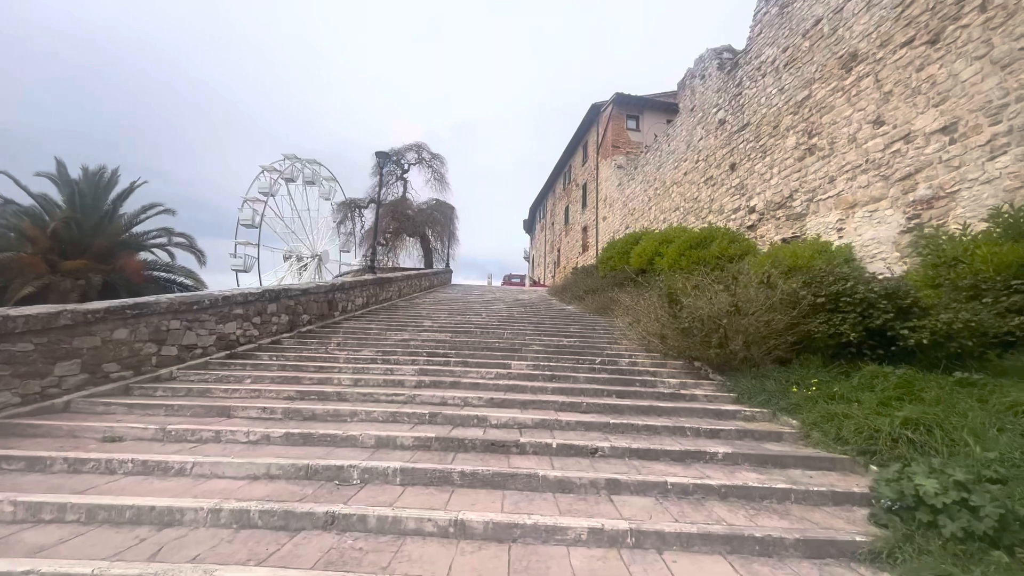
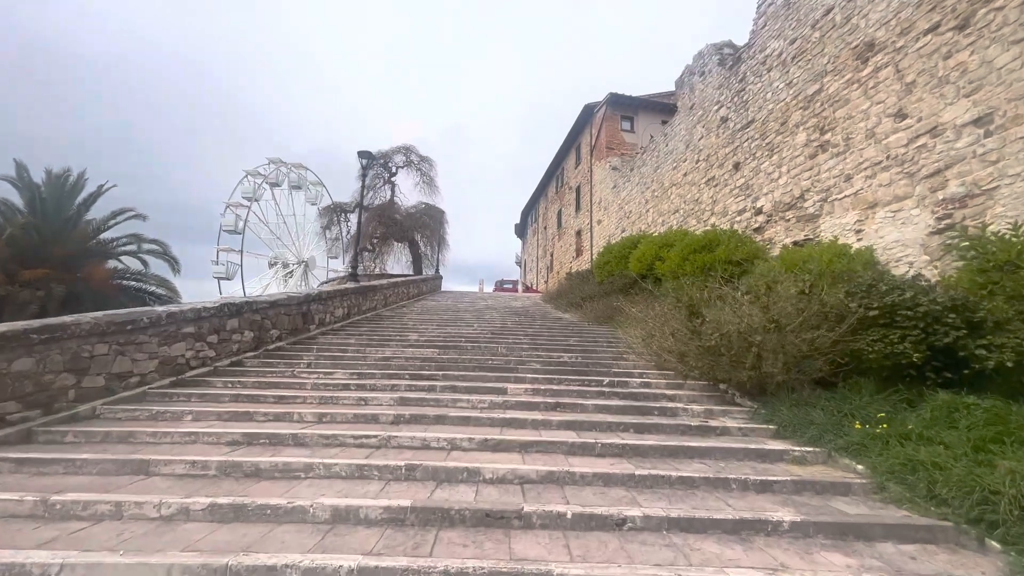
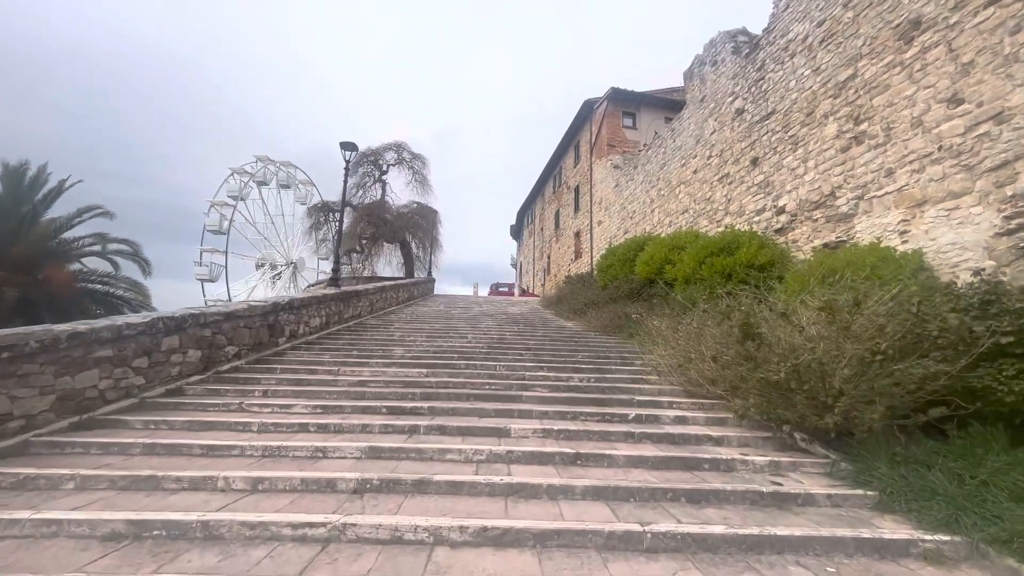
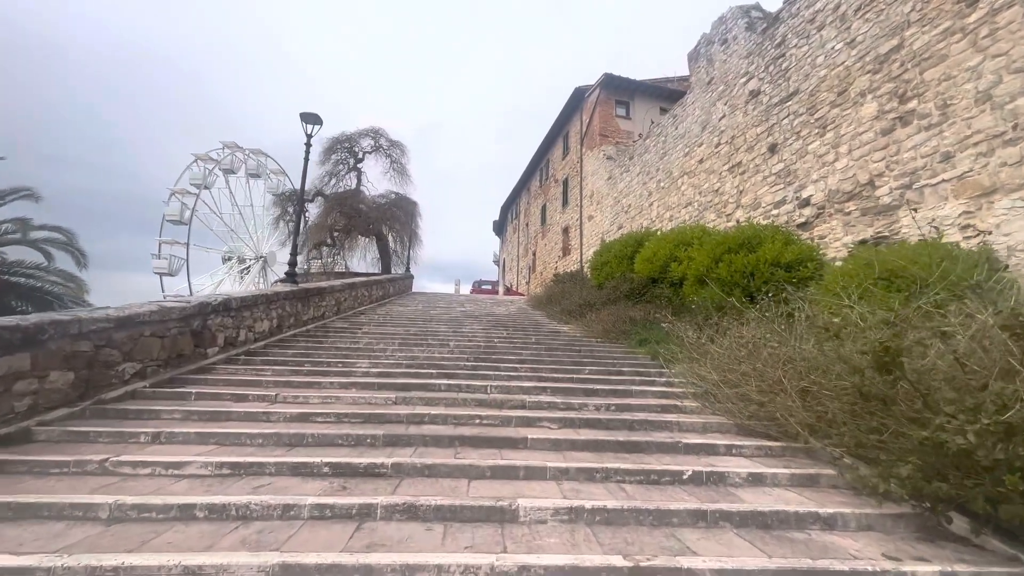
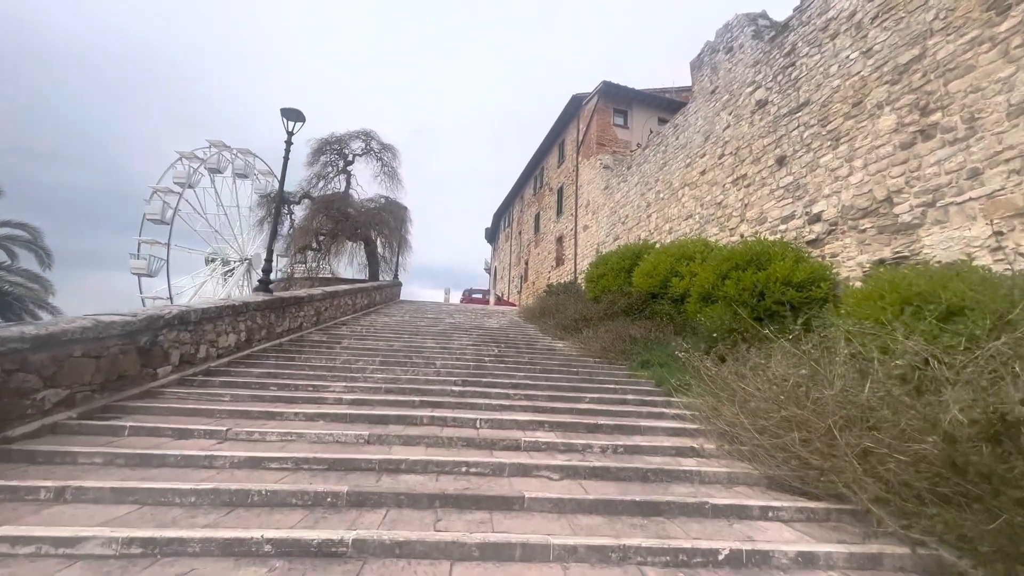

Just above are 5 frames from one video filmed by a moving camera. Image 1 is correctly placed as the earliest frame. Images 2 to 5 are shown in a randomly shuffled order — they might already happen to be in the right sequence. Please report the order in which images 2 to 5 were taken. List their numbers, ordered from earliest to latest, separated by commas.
2, 3, 4, 5
